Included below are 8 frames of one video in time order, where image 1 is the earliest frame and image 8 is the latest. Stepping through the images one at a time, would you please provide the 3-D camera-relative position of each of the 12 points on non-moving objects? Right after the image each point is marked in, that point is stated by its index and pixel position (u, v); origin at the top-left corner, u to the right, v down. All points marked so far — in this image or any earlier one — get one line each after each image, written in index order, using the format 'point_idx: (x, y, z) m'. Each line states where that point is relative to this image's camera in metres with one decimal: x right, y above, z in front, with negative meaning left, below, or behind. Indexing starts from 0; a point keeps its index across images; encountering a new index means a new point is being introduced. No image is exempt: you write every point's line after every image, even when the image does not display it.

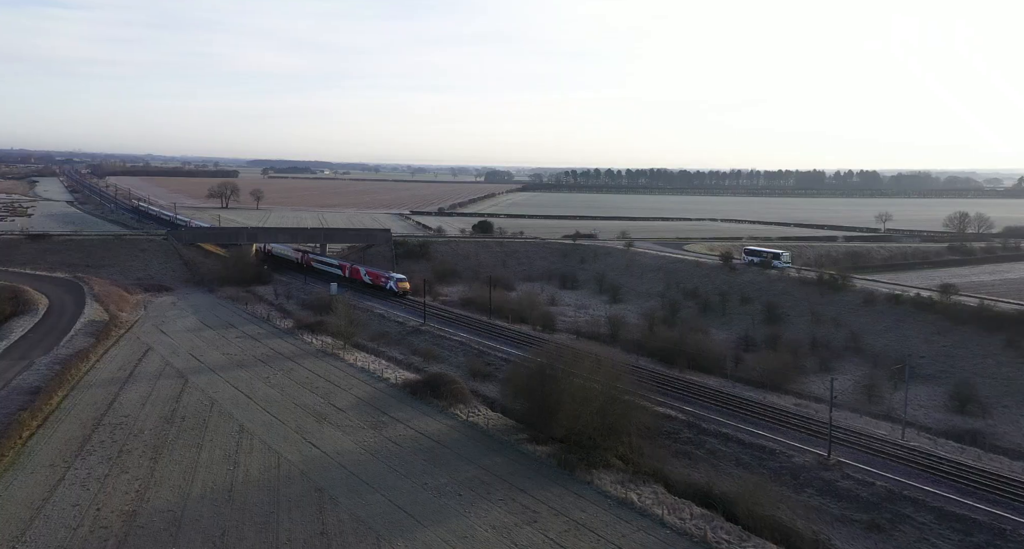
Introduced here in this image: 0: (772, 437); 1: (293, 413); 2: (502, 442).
0: (+5.7, -3.5, +15.5) m
1: (-6.0, -3.8, +19.5) m
2: (-0.3, -4.0, +17.0) m
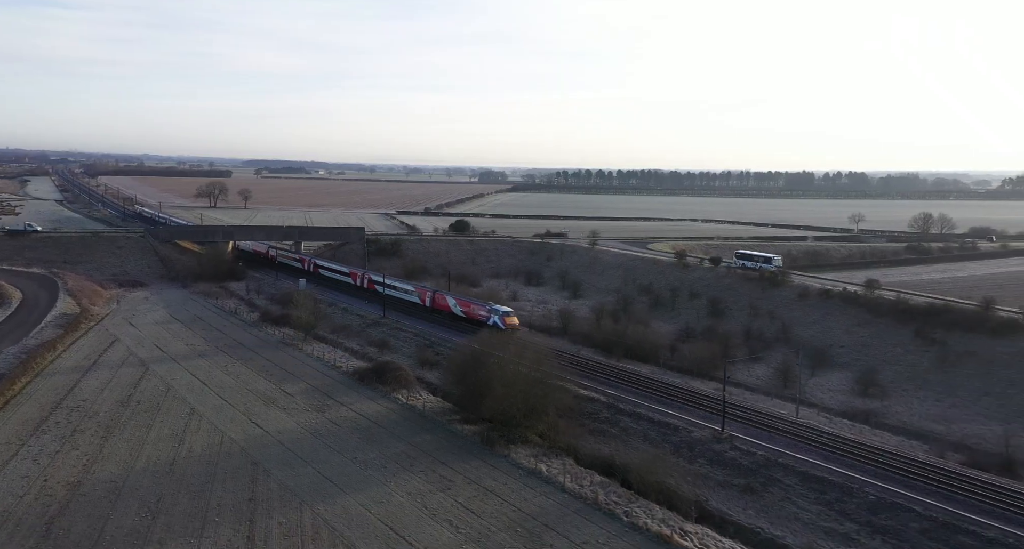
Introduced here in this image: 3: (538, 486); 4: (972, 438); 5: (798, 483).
0: (+3.9, -3.3, +16.8) m
1: (-7.8, -3.6, +20.6) m
2: (-2.0, -3.8, +18.2) m
3: (+0.5, -4.2, +14.3) m
4: (+9.9, -3.5, +15.4) m
5: (+5.3, -3.9, +13.2) m
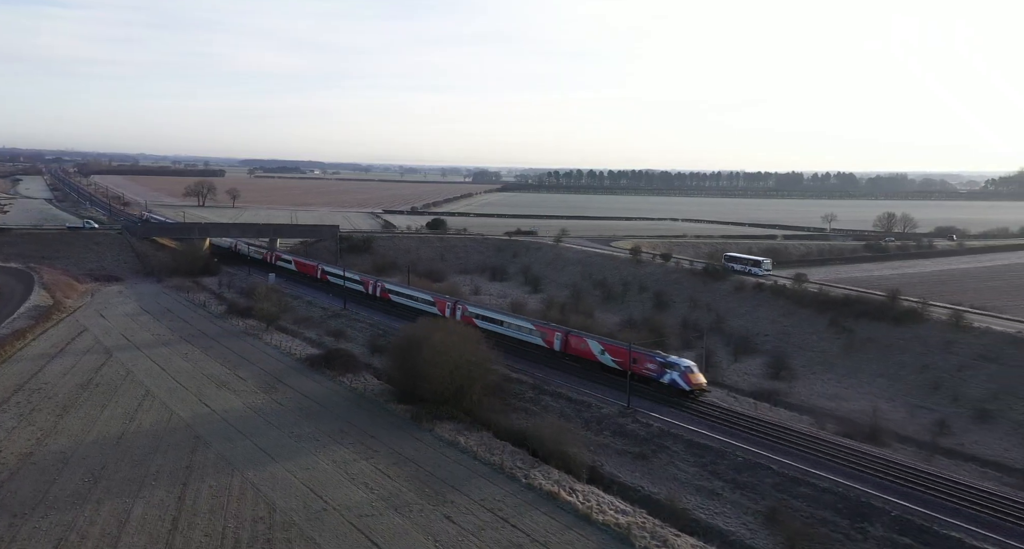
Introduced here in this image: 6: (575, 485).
0: (+2.1, -3.0, +18.2) m
1: (-9.7, -3.3, +21.8) m
2: (-3.9, -3.5, +19.5) m
3: (-1.3, -3.9, +15.6) m
4: (+8.1, -3.3, +16.8) m
5: (+3.5, -3.6, +14.6) m
6: (+1.2, -4.1, +13.7) m
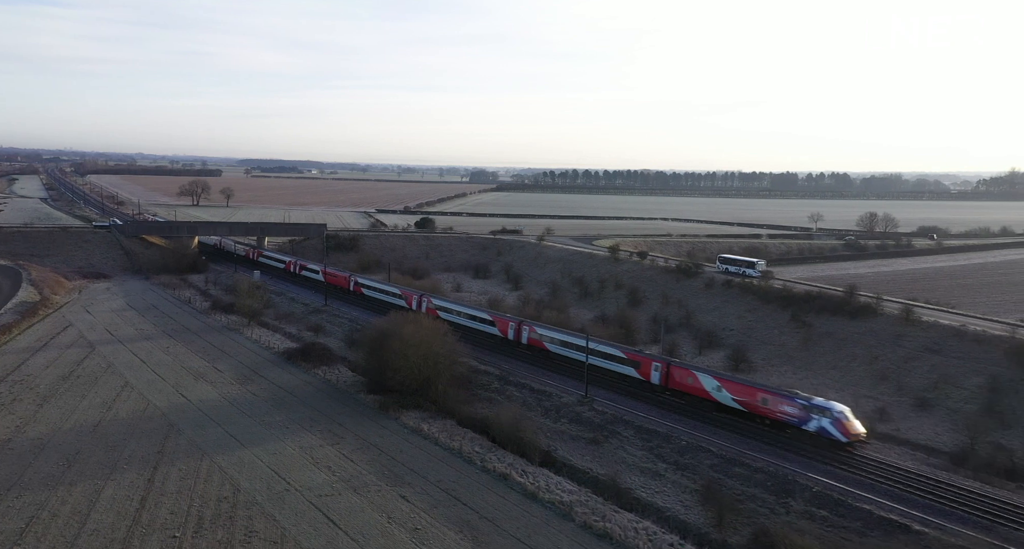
0: (+1.2, -2.9, +18.9) m
1: (-10.6, -3.1, +22.4) m
2: (-4.8, -3.3, +20.2) m
3: (-2.2, -3.8, +16.3) m
4: (+7.2, -3.1, +17.6) m
5: (+2.6, -3.5, +15.3) m
6: (+0.3, -3.9, +14.4) m
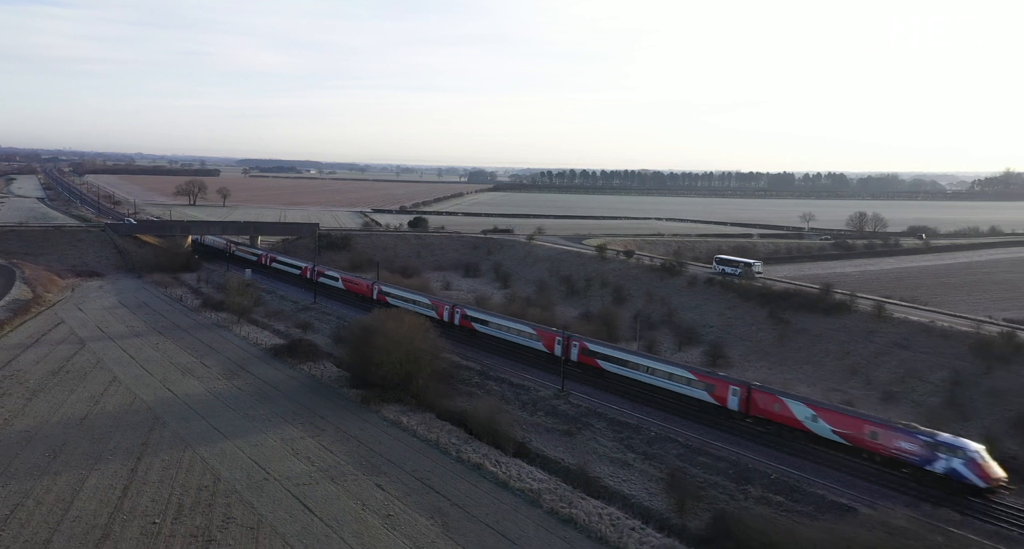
0: (+0.6, -2.8, +19.3) m
1: (-11.2, -3.0, +22.8) m
2: (-5.4, -3.2, +20.6) m
3: (-2.8, -3.7, +16.7) m
4: (+6.6, -3.1, +18.0) m
5: (+2.1, -3.4, +15.8) m
6: (-0.2, -3.8, +14.8) m
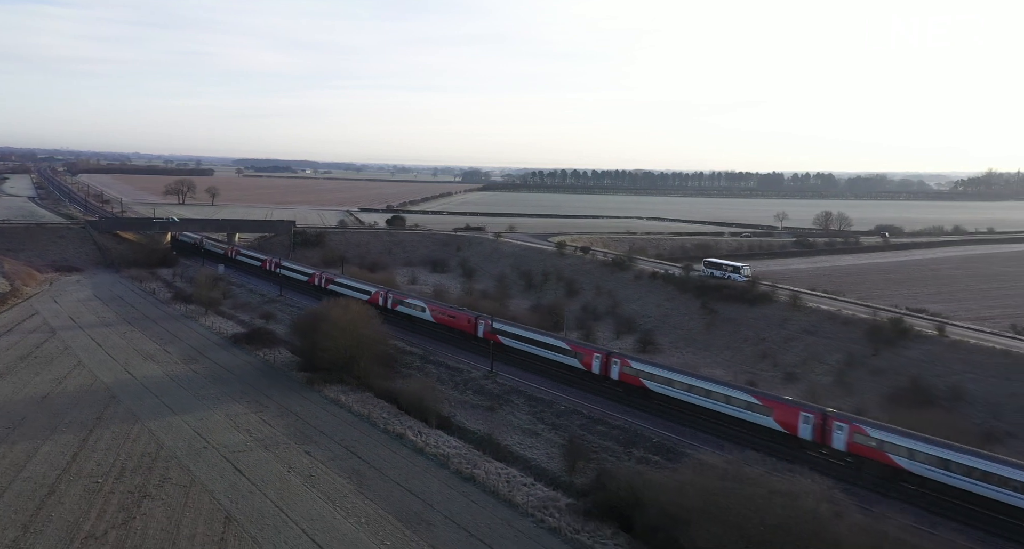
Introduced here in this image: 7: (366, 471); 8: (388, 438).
0: (-1.2, -2.5, +20.8) m
1: (-13.1, -2.7, +24.1) m
2: (-7.3, -2.9, +22.0) m
3: (-4.6, -3.4, +18.1) m
4: (+4.8, -2.8, +19.6) m
5: (+0.3, -3.1, +17.2) m
6: (-2.1, -3.5, +16.3) m
7: (-2.9, -3.9, +14.0) m
8: (-2.7, -3.6, +15.7) m
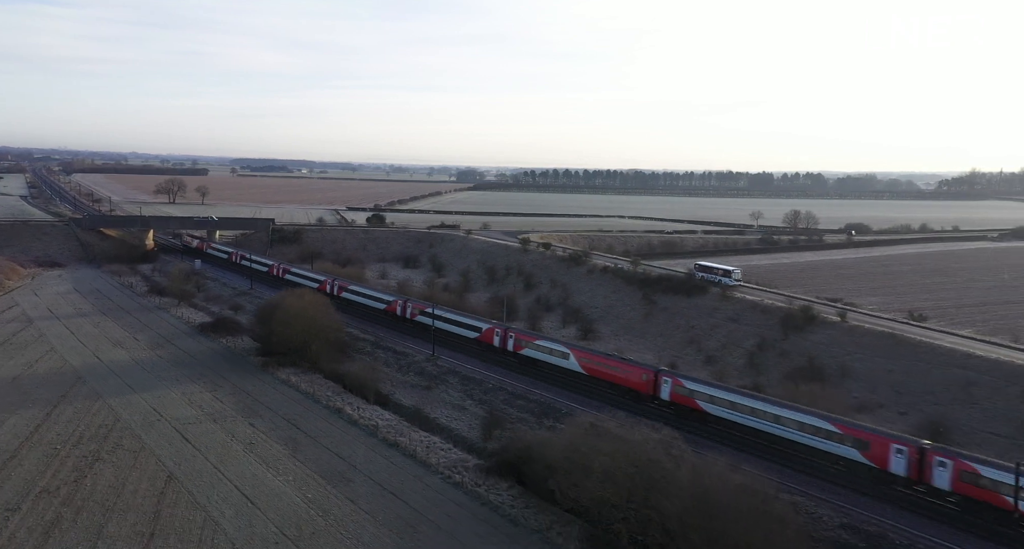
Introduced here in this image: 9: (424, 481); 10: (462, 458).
0: (-3.0, -2.3, +22.2) m
1: (-14.9, -2.4, +25.5) m
2: (-9.1, -2.6, +23.4) m
3: (-6.3, -3.1, +19.6) m
4: (+3.0, -2.5, +21.1) m
5: (-1.5, -2.8, +18.7) m
6: (-3.8, -3.3, +17.8) m
7: (-4.6, -3.6, +15.5) m
8: (-4.5, -3.4, +17.2) m
9: (-1.7, -3.9, +13.4) m
10: (-1.0, -3.7, +14.3) m
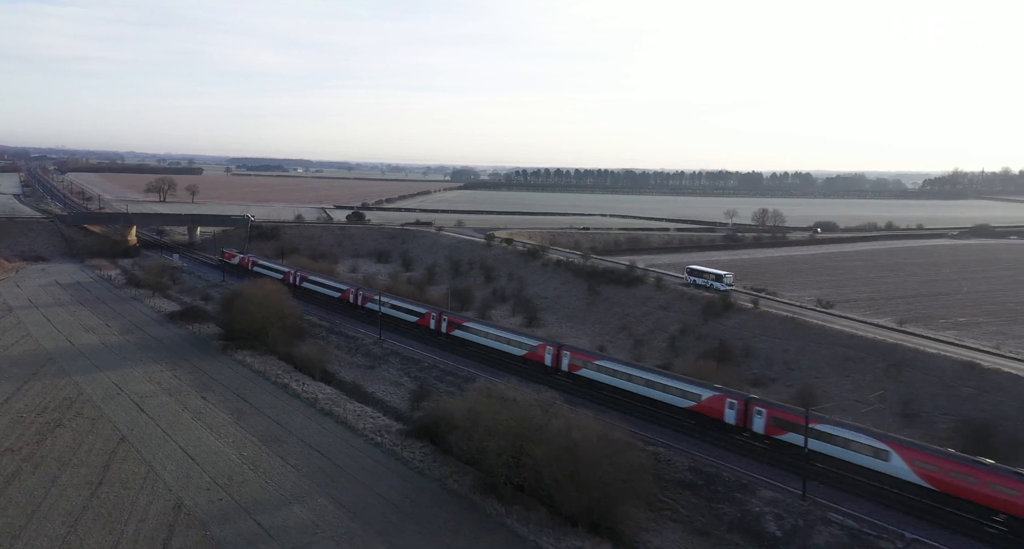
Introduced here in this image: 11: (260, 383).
0: (-4.9, -1.9, +23.9) m
1: (-16.8, -2.0, +27.0) m
2: (-10.9, -2.3, +25.0) m
3: (-8.2, -2.7, +21.2) m
4: (+1.2, -2.2, +22.8) m
5: (-3.3, -2.5, +20.4) m
6: (-5.6, -2.9, +19.4) m
7: (-6.4, -3.3, +17.1) m
8: (-6.3, -3.0, +18.8) m
9: (-3.4, -3.6, +15.0) m
10: (-2.8, -3.4, +15.9) m
11: (-6.9, -3.0, +19.4) m
